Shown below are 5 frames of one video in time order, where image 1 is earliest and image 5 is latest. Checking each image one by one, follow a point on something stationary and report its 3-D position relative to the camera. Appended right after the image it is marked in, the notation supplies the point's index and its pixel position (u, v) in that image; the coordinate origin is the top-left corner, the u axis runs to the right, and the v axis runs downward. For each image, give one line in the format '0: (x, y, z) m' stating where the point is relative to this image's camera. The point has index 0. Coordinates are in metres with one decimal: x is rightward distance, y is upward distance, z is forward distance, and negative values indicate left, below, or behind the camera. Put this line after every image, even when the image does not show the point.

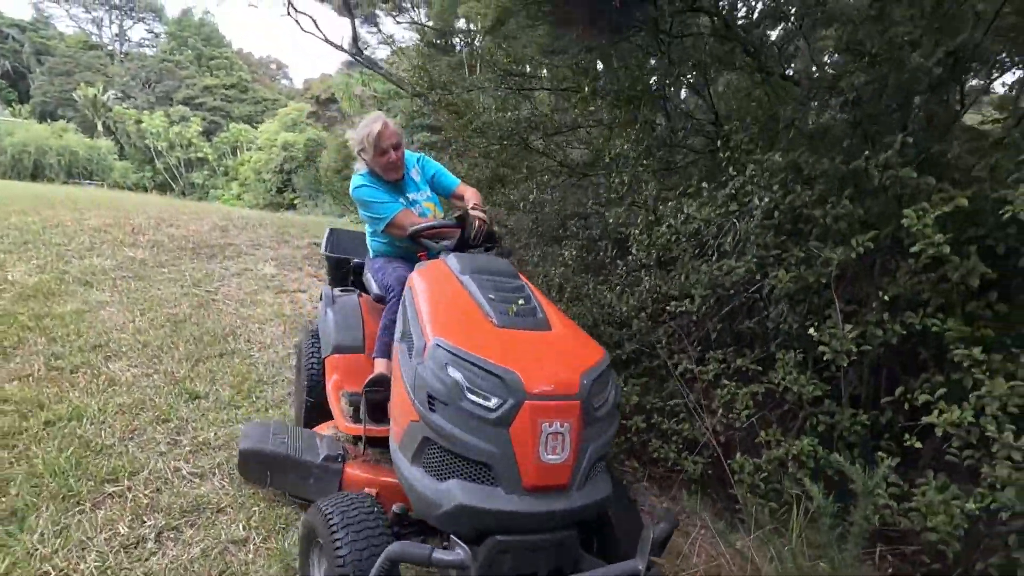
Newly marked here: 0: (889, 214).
0: (+1.6, +0.3, +2.3) m
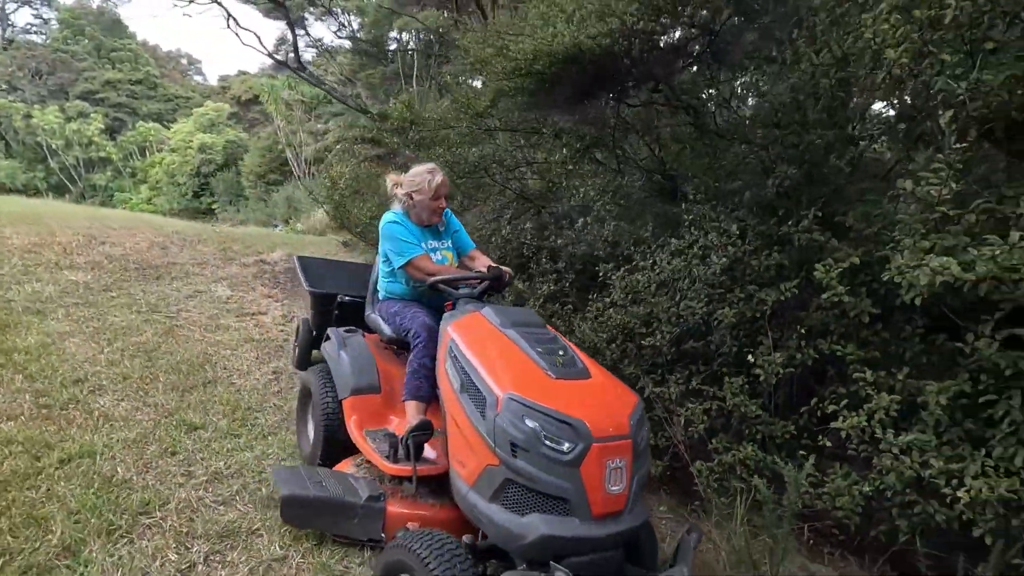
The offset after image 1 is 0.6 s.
0: (+1.6, +0.1, +3.0) m
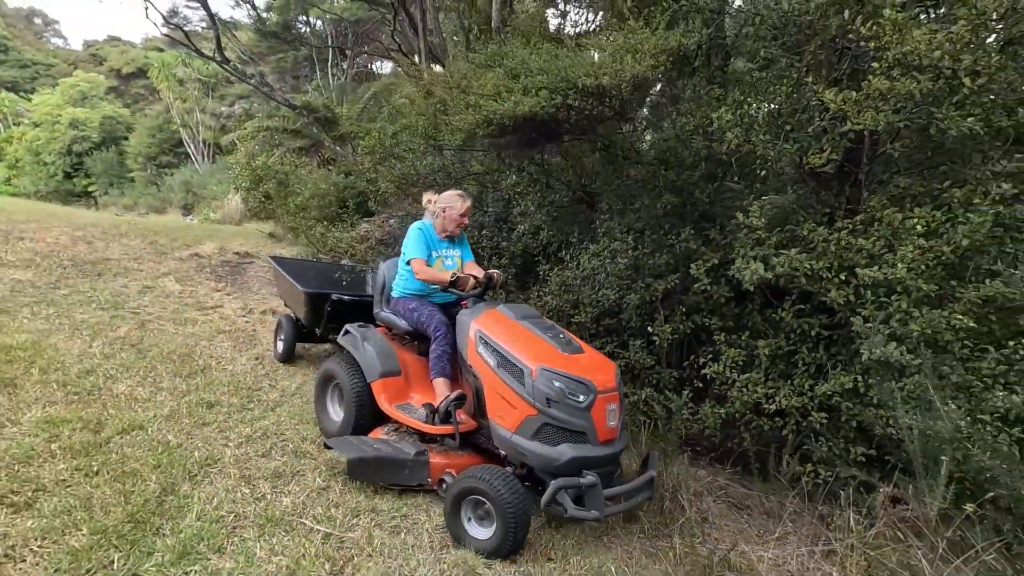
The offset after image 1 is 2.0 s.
0: (+1.4, +0.2, +4.3) m
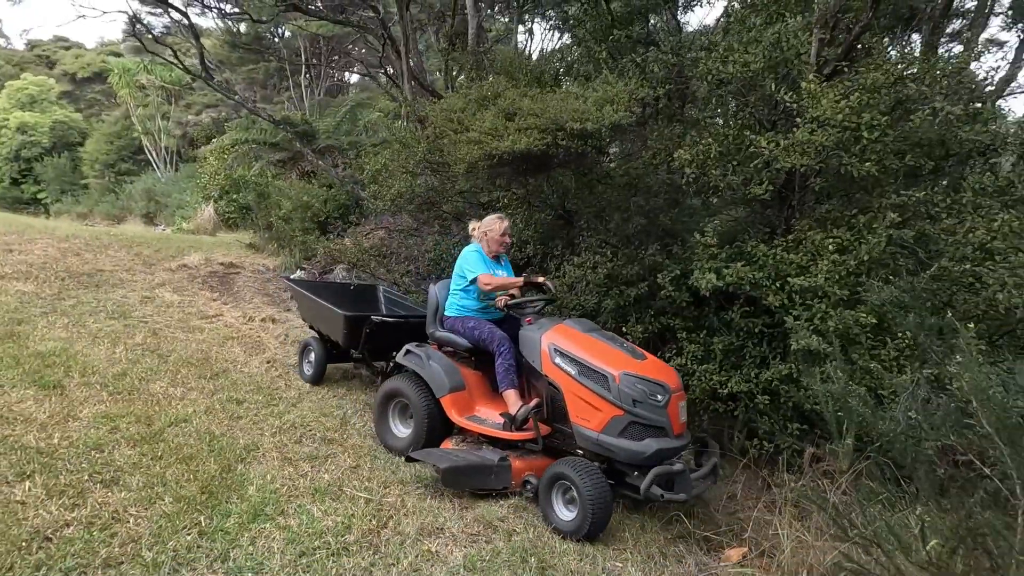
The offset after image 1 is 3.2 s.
0: (+1.3, +0.1, +5.0) m
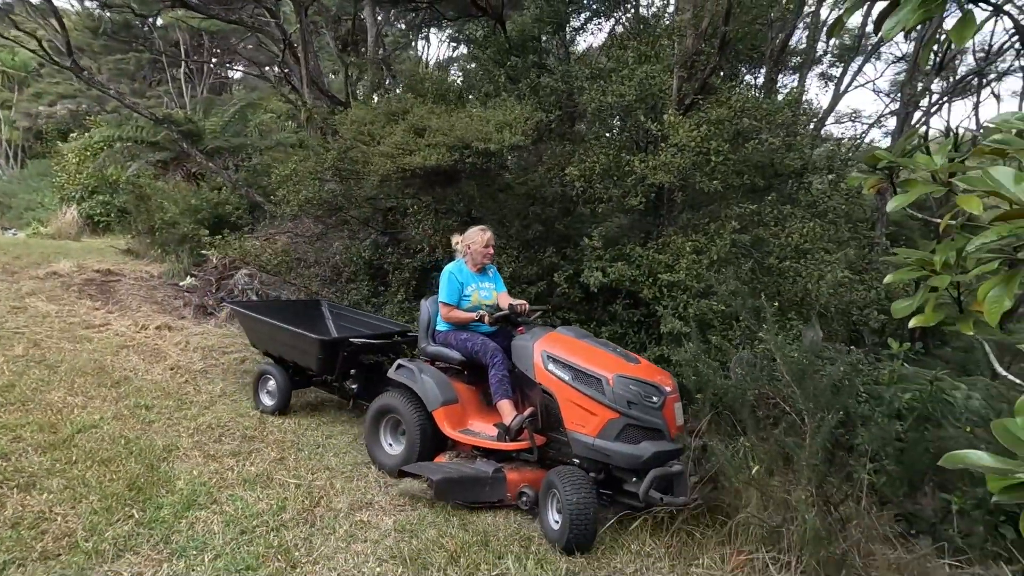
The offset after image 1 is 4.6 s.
0: (+0.4, +0.2, +5.7) m
